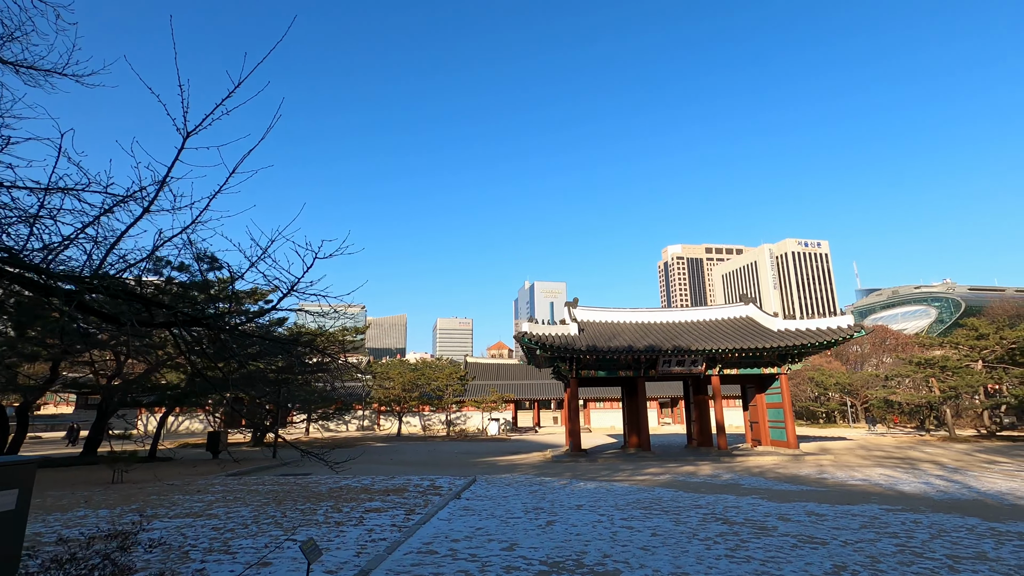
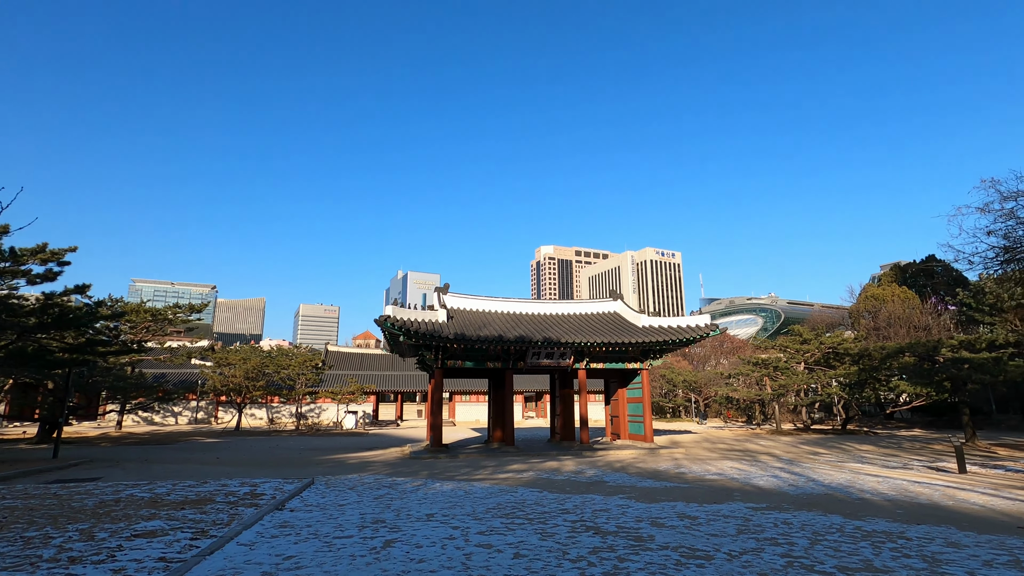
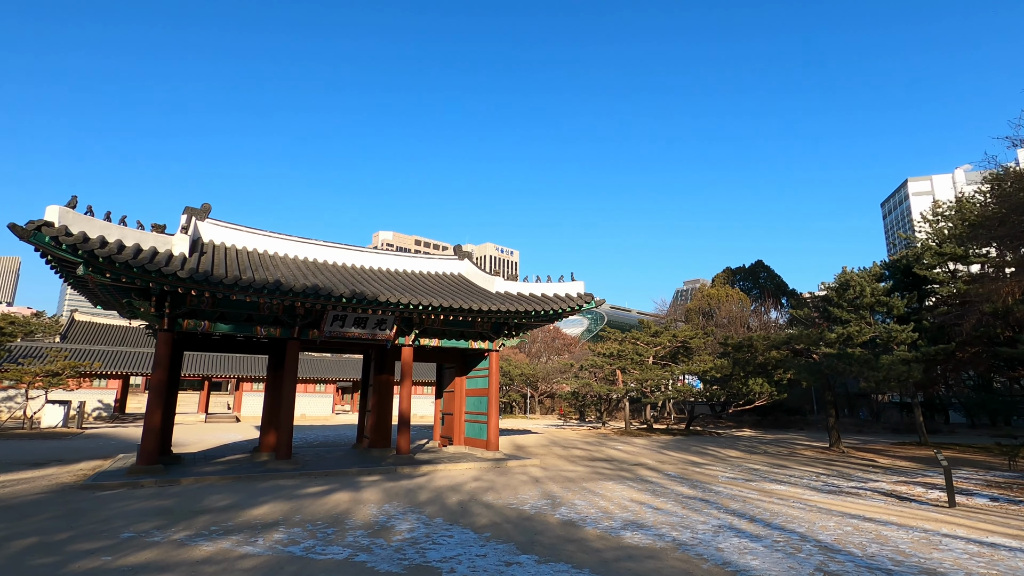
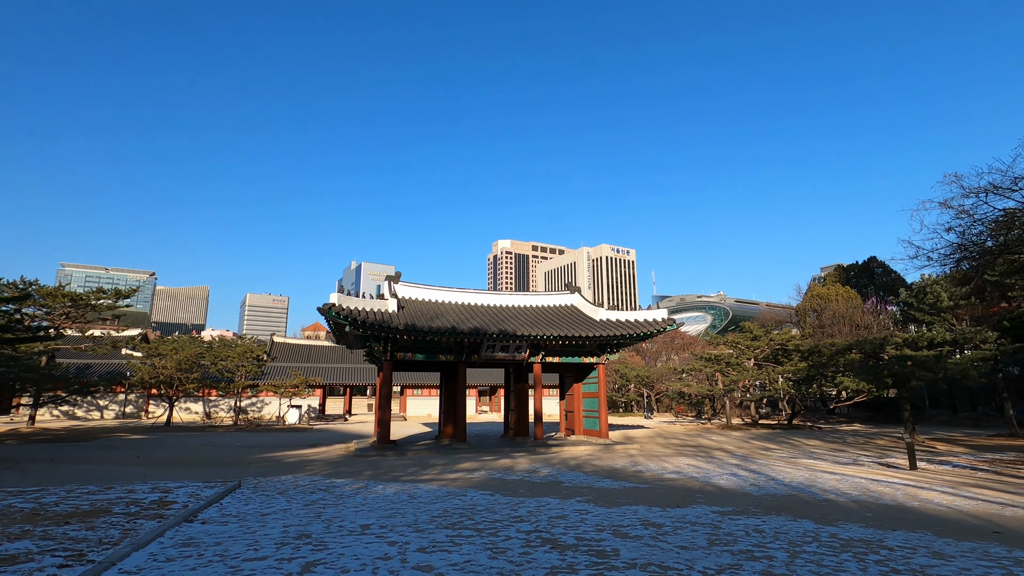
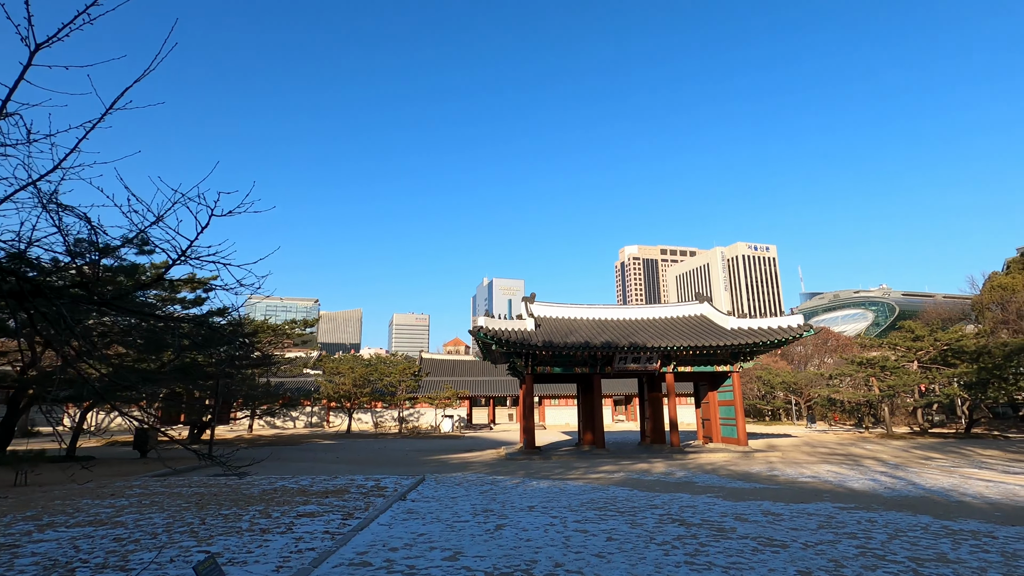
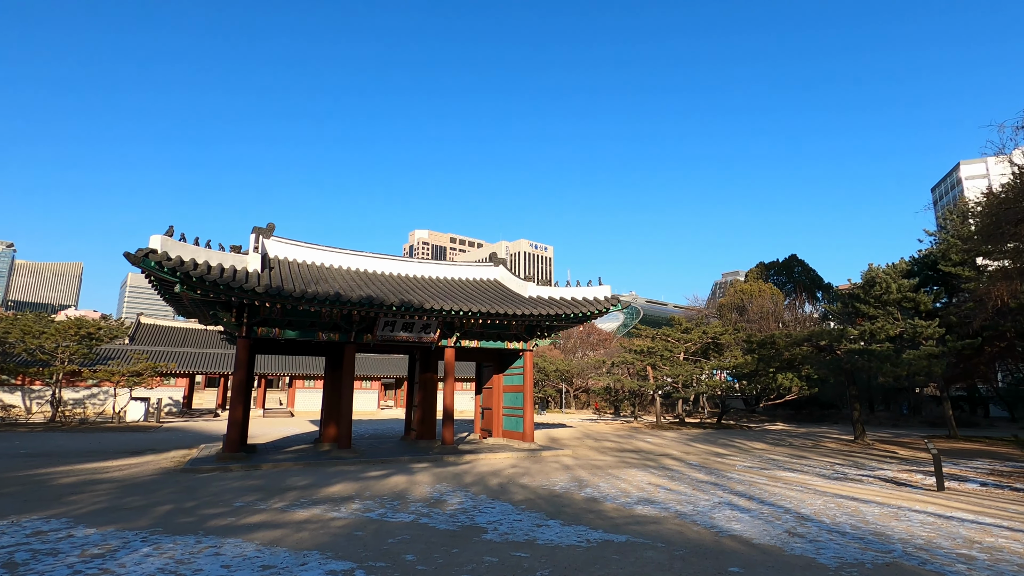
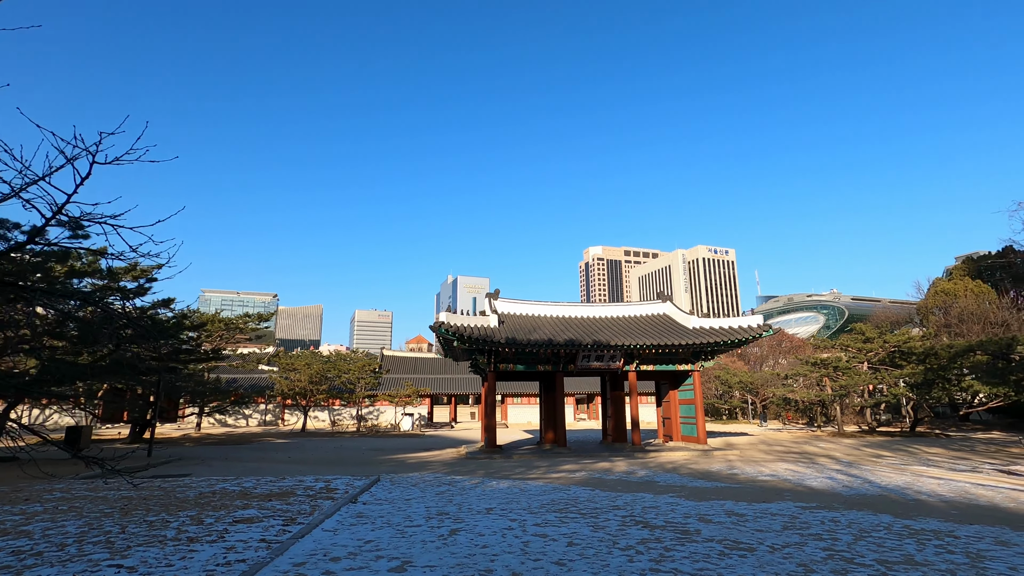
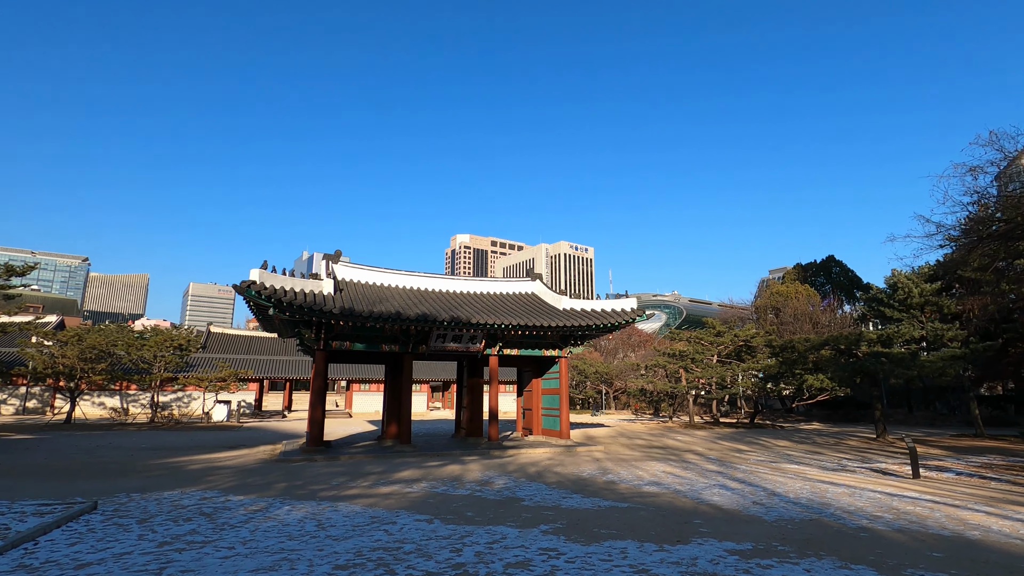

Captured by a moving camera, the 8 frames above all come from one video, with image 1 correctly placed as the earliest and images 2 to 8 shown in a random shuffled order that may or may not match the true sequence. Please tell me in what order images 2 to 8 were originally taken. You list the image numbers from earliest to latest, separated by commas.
5, 7, 2, 4, 8, 6, 3
